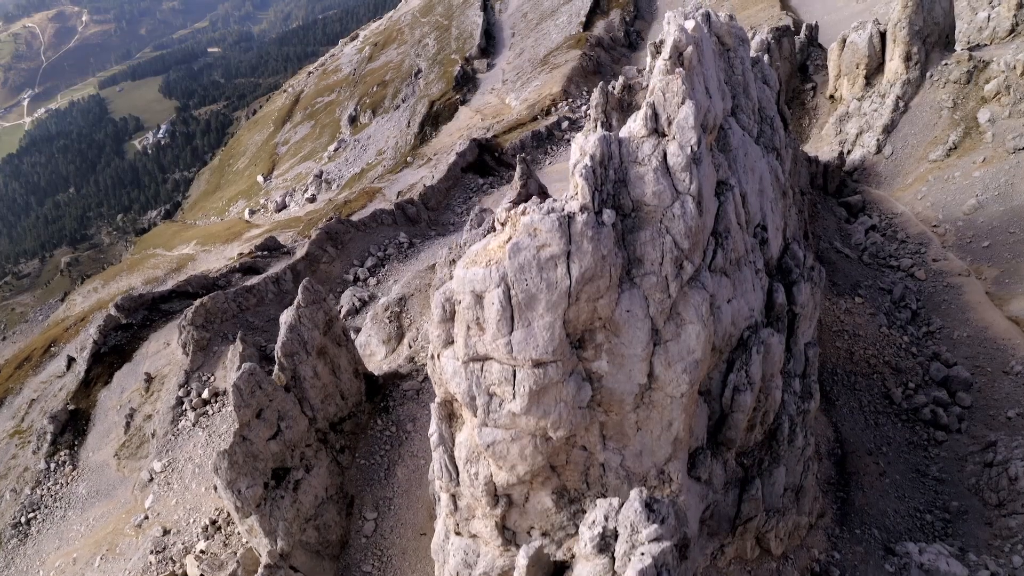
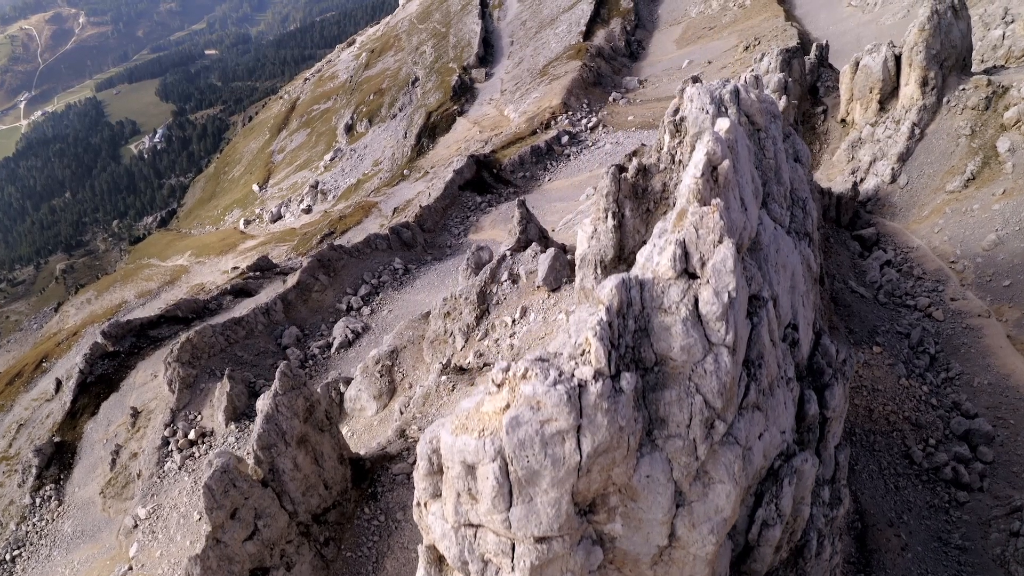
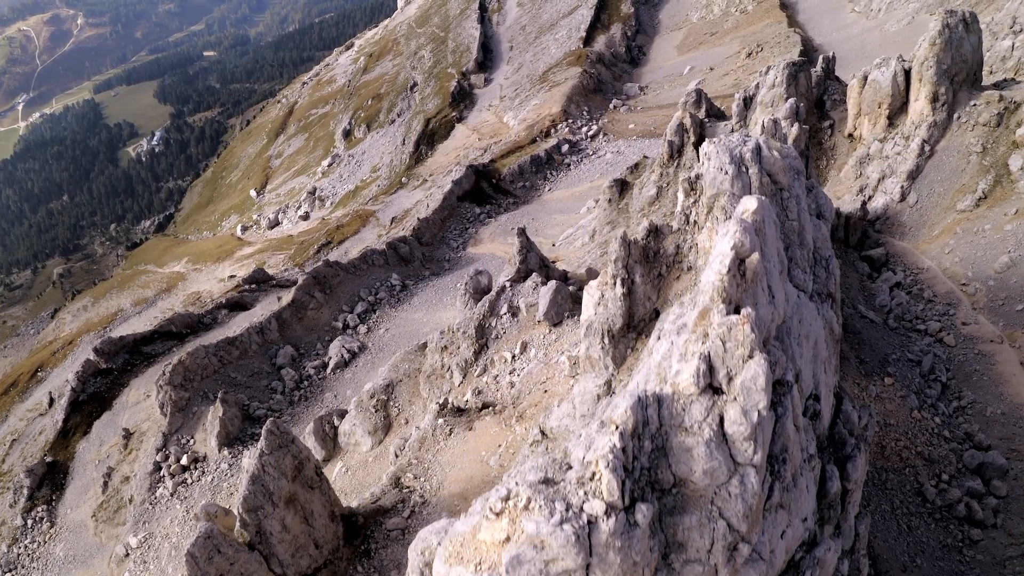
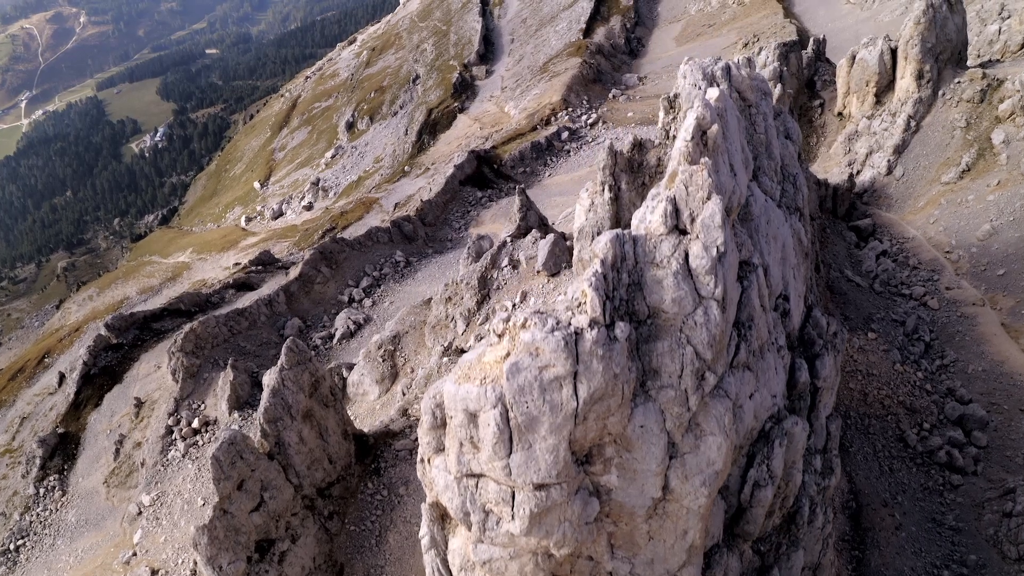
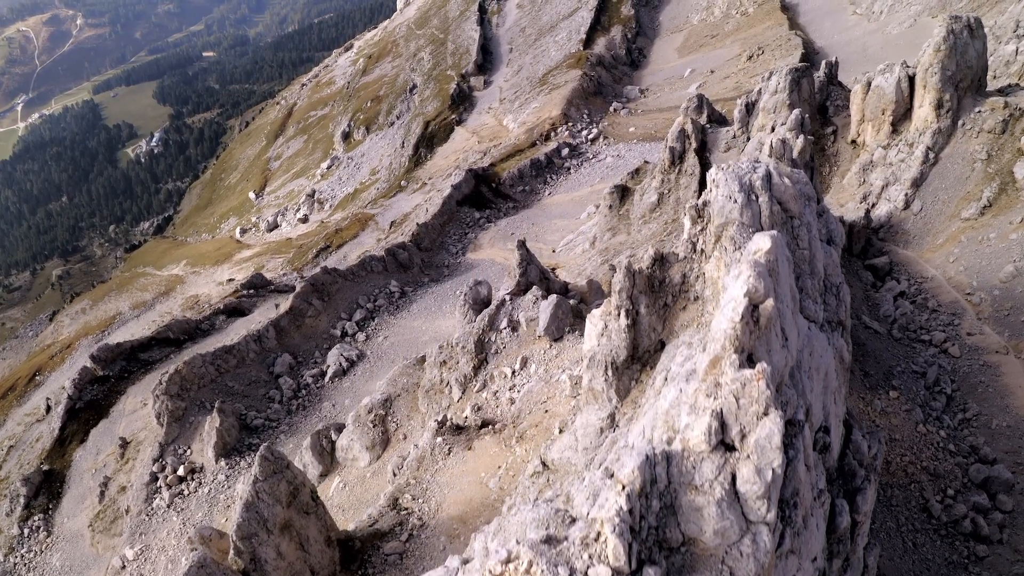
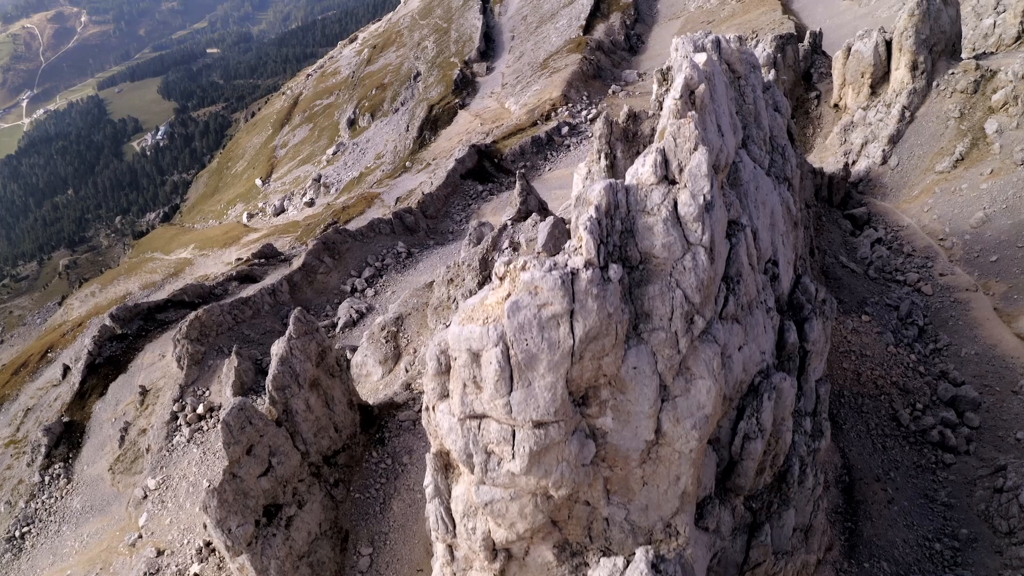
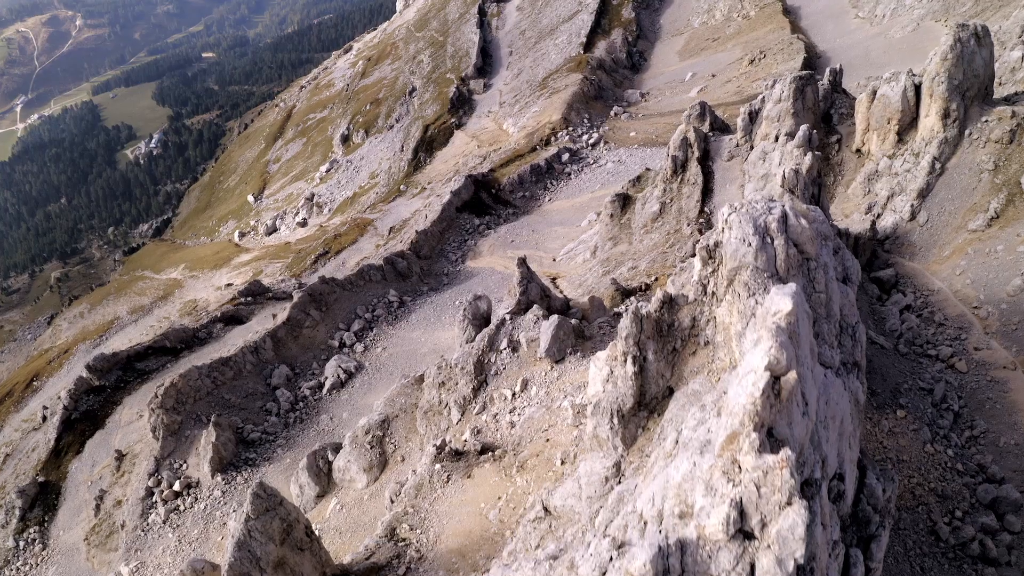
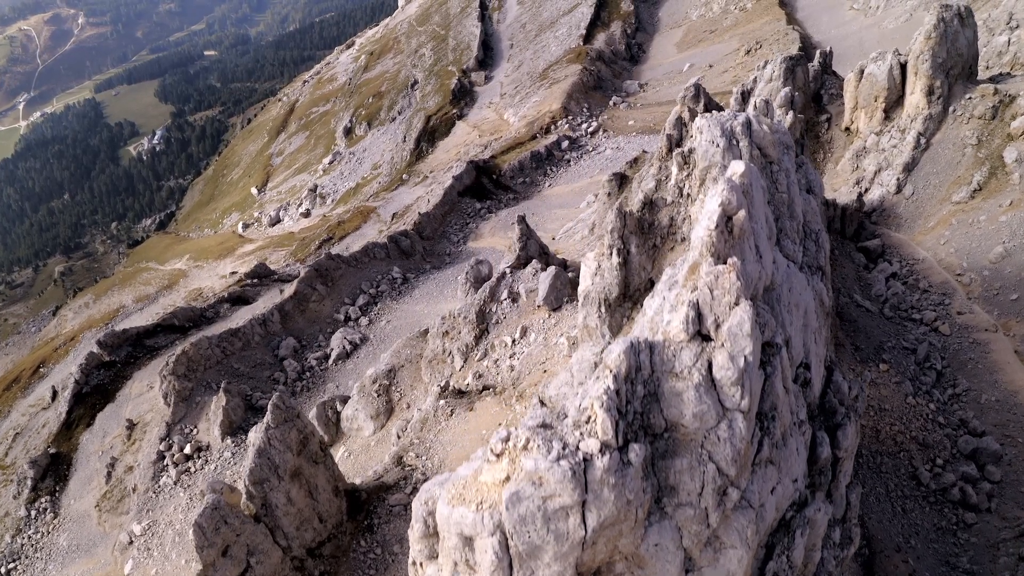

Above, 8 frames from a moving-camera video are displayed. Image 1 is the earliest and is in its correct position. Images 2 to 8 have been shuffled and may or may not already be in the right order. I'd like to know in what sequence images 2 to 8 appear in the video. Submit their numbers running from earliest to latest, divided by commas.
6, 4, 2, 8, 3, 5, 7
